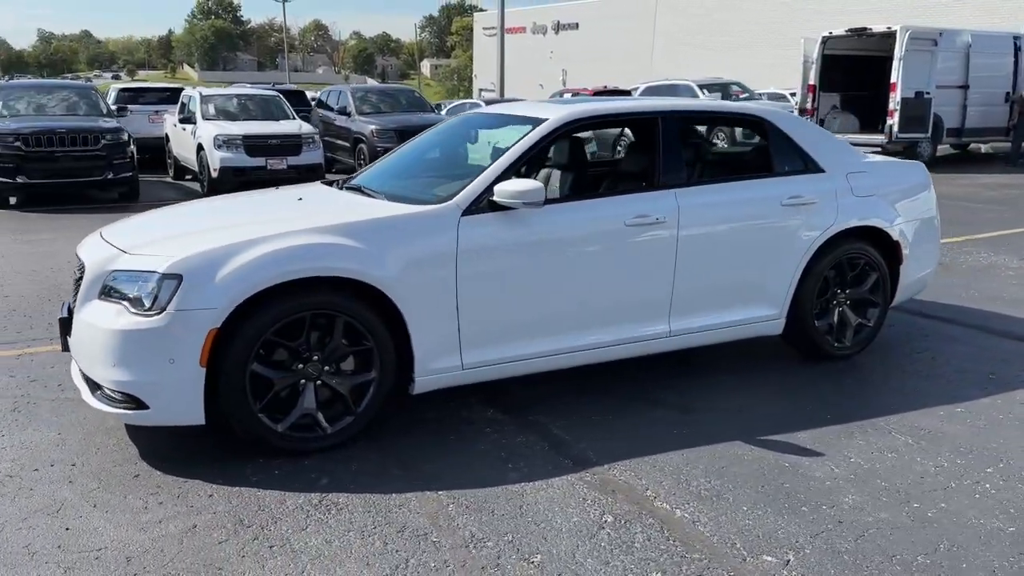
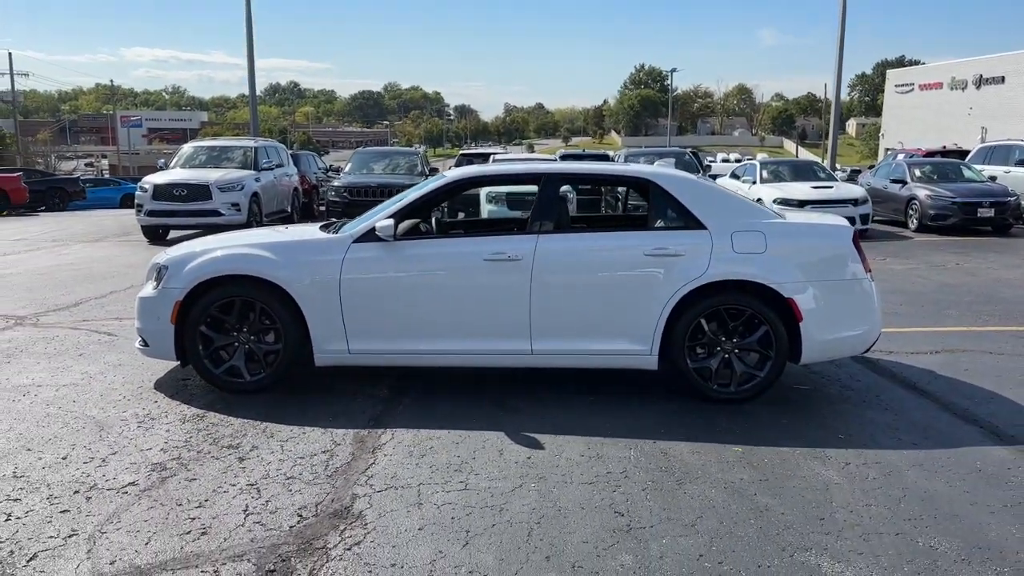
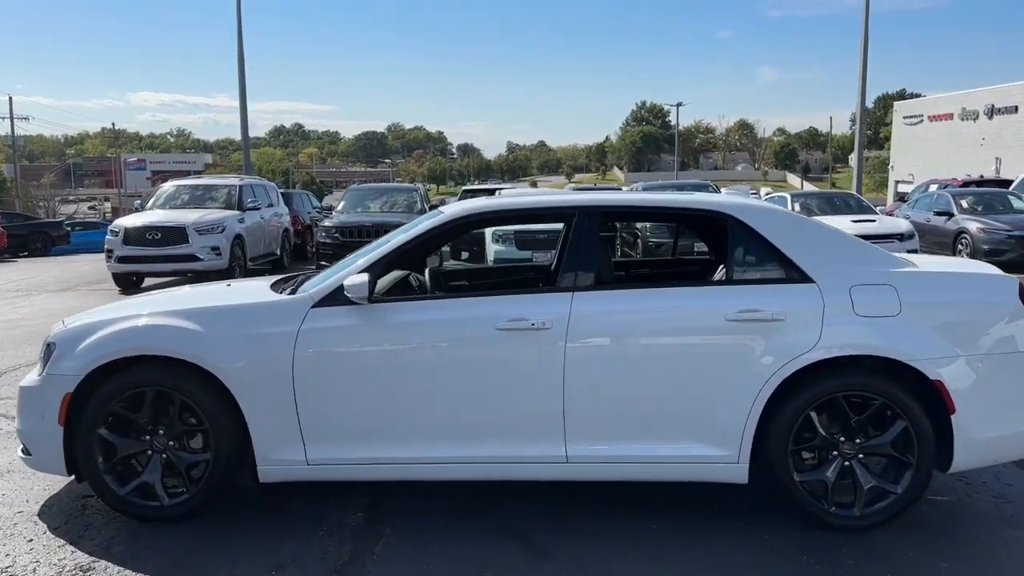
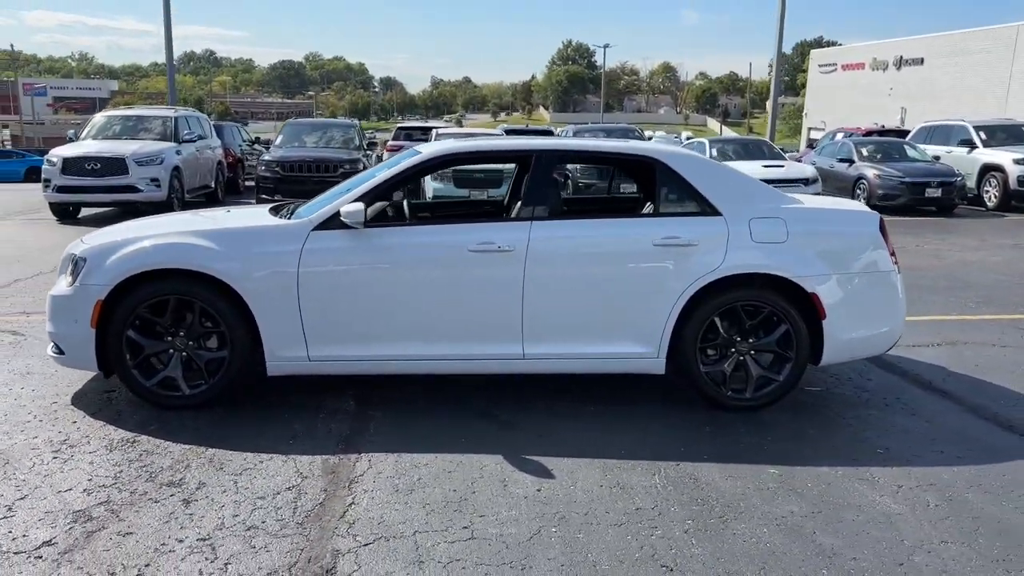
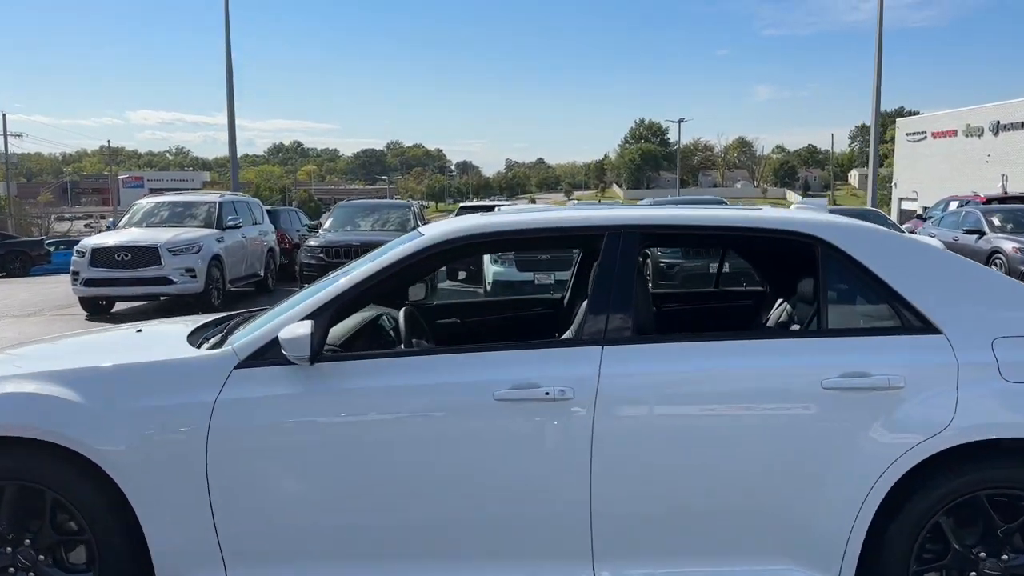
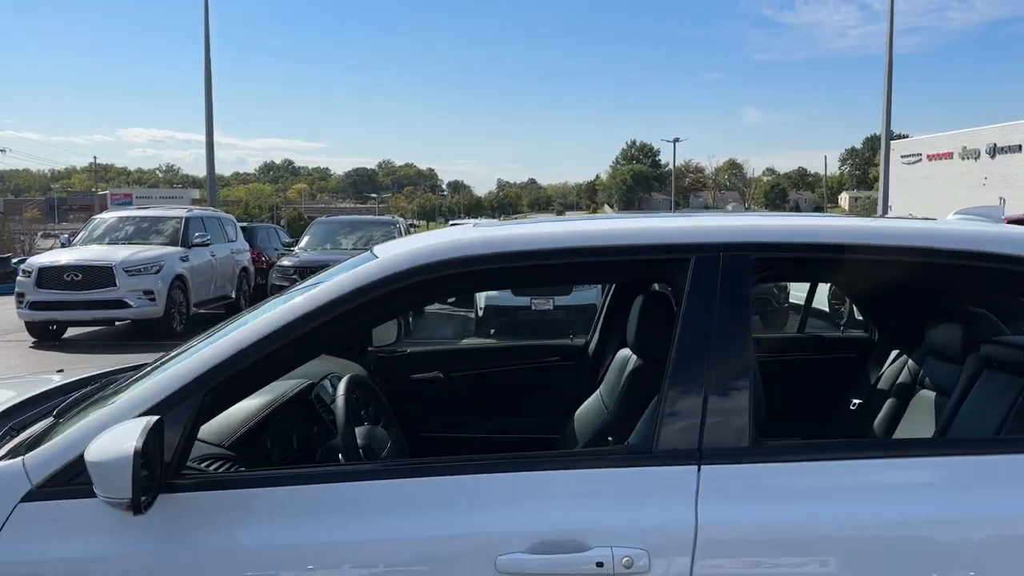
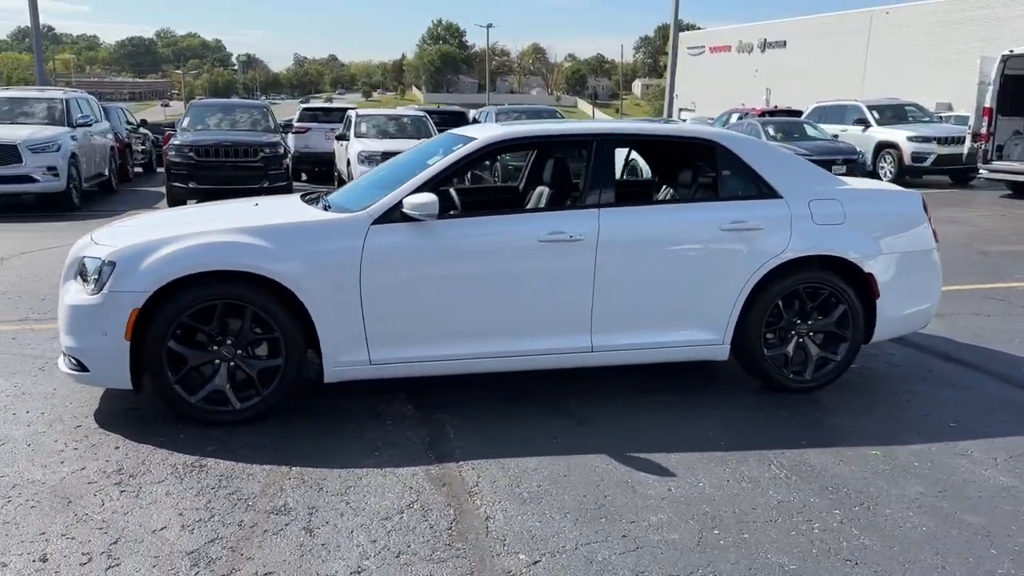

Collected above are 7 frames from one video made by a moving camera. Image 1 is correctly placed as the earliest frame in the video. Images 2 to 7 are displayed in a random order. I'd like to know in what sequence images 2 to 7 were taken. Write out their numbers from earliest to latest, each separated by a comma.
7, 4, 2, 3, 5, 6
